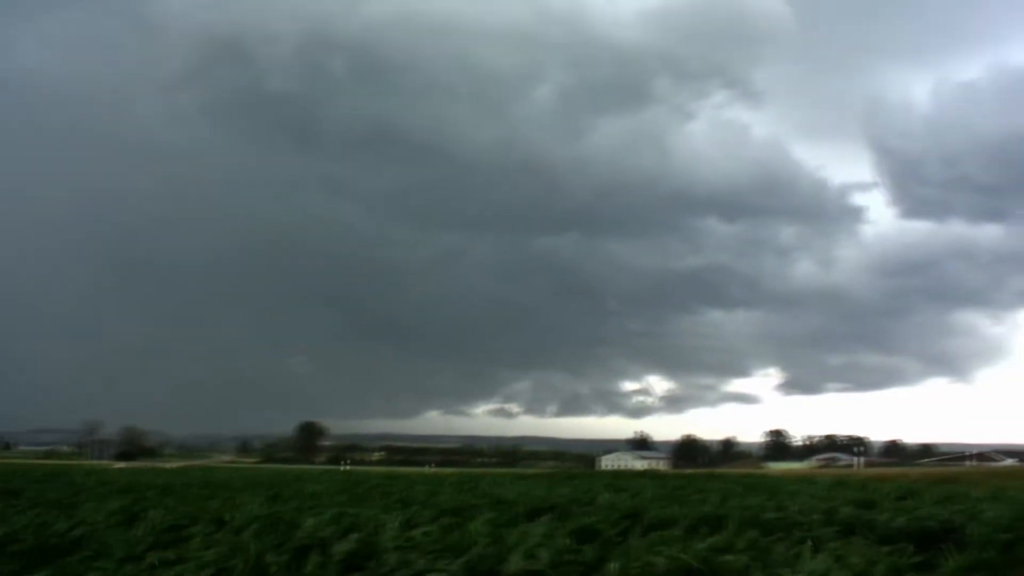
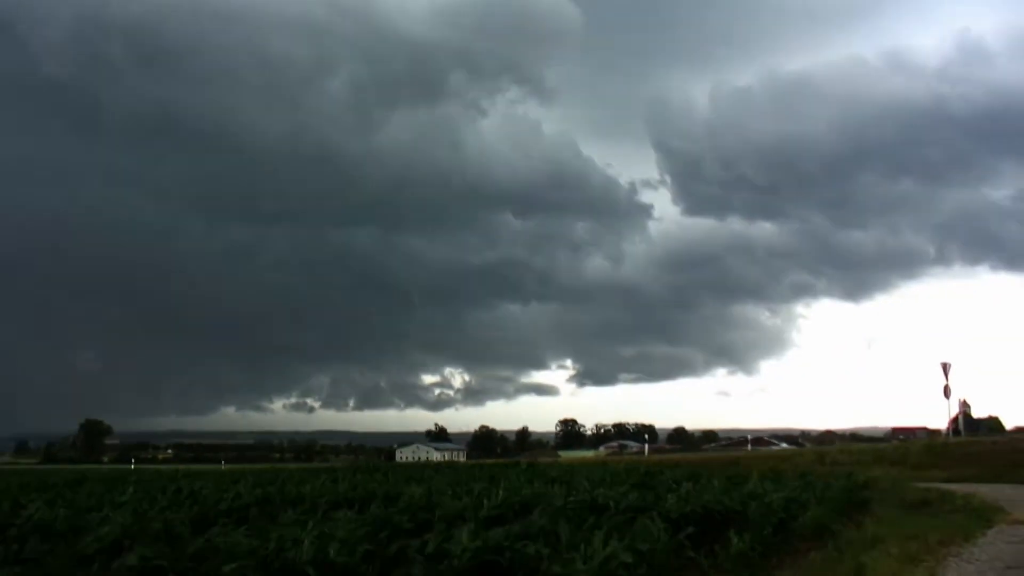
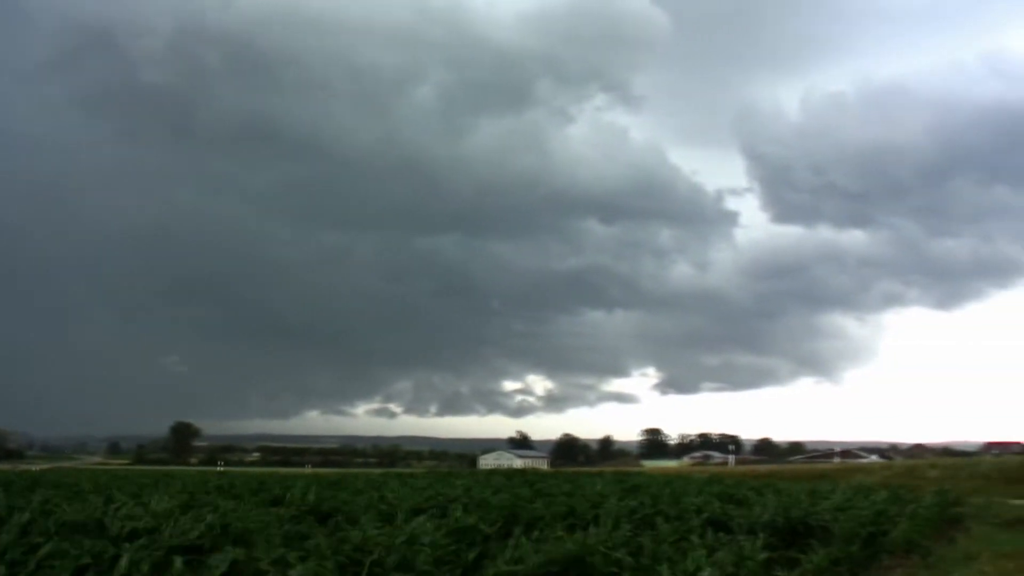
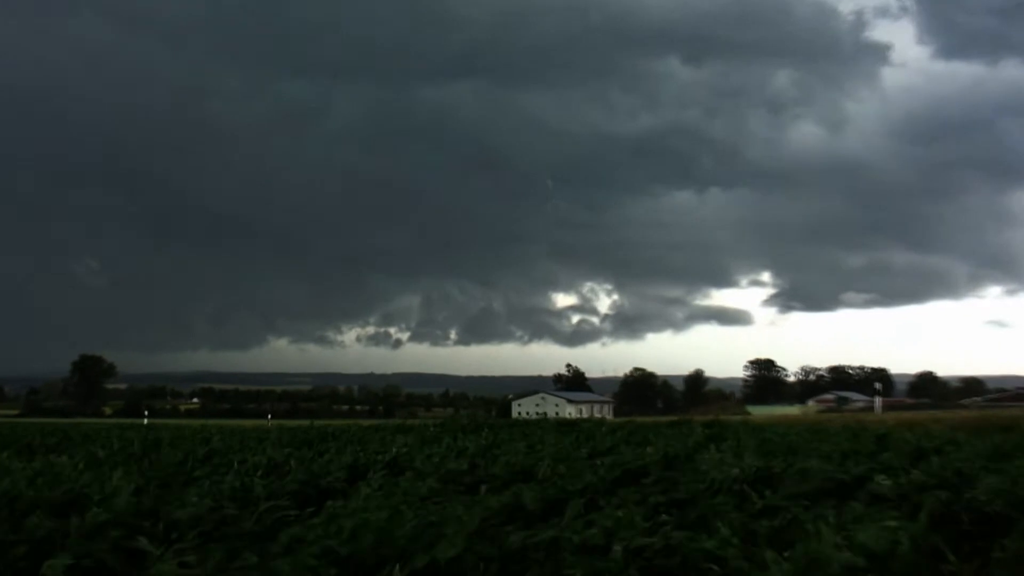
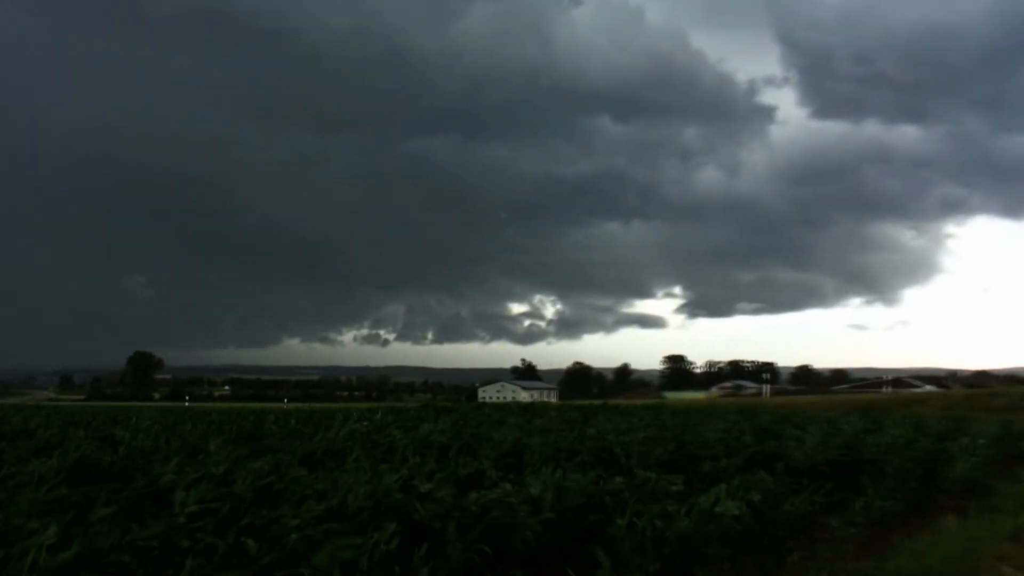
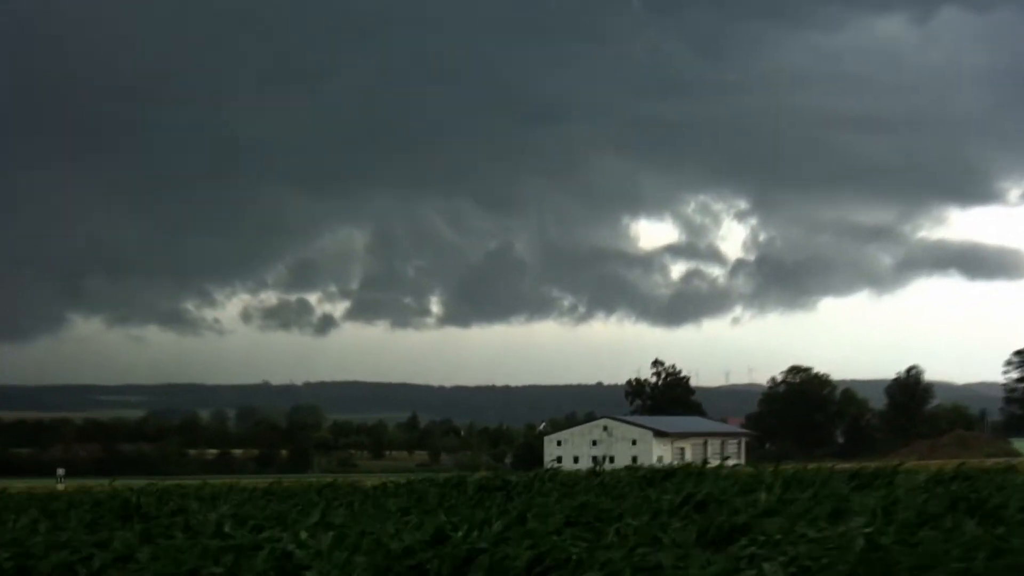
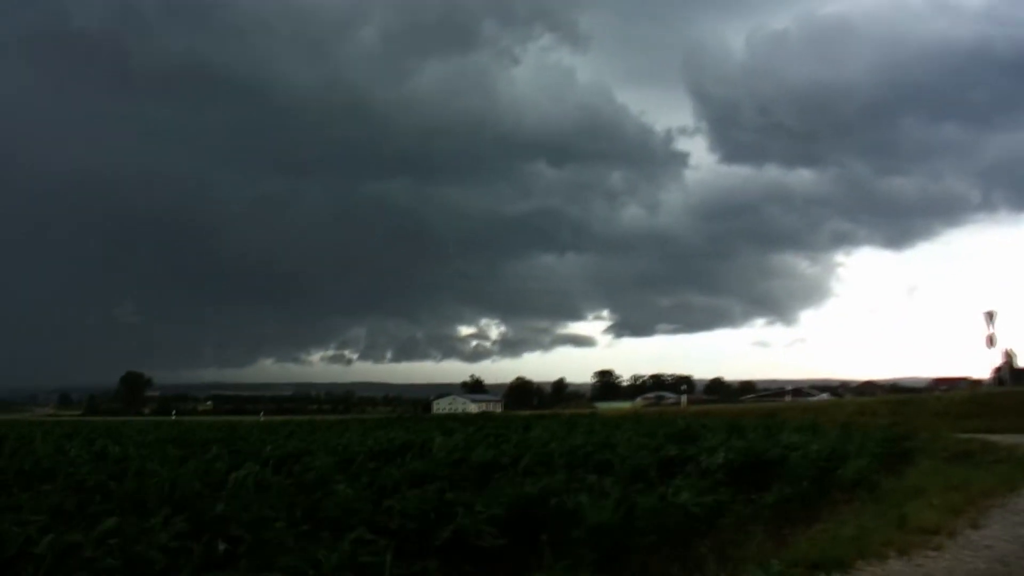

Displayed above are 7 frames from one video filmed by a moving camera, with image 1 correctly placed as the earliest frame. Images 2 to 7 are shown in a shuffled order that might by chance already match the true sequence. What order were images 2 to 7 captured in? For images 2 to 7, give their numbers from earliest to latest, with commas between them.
3, 2, 7, 5, 4, 6
